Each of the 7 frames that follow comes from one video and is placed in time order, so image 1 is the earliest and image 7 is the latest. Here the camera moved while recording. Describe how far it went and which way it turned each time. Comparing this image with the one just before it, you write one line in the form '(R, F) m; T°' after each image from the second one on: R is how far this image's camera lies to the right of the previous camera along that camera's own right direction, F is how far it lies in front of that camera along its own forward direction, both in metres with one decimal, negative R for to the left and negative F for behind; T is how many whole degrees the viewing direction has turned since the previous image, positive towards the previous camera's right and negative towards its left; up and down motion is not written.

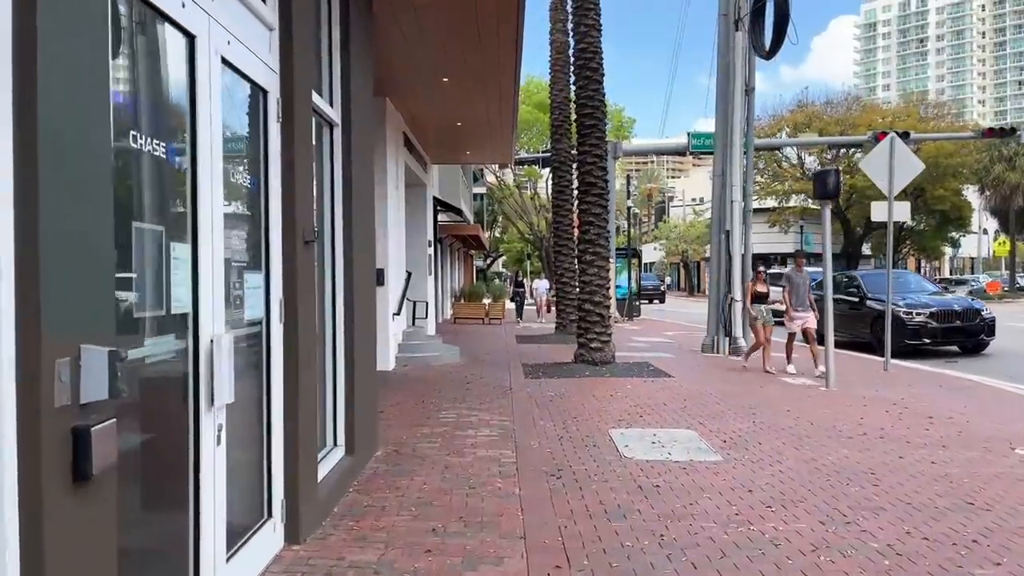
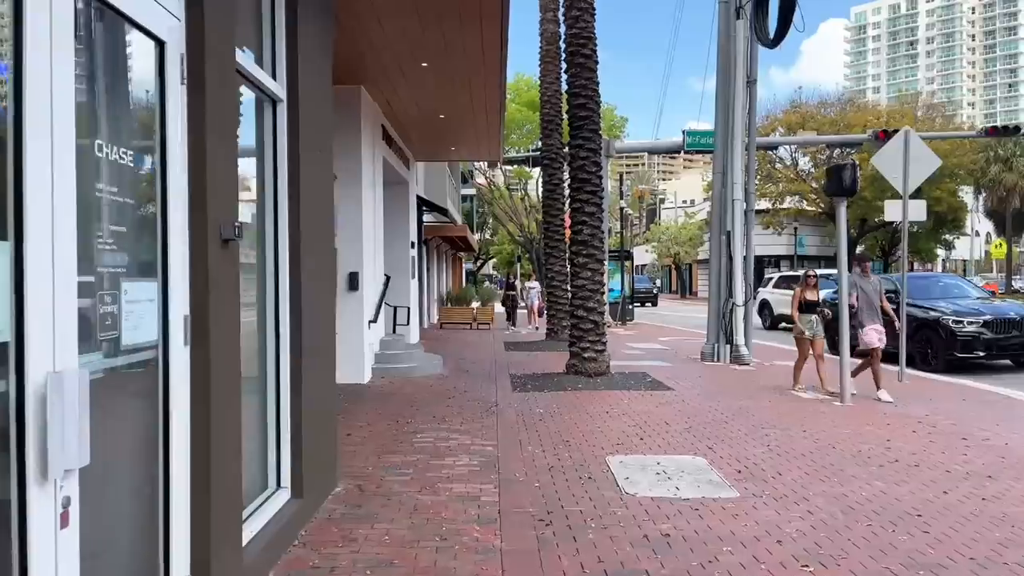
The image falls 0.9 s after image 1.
(+0.1, +1.1) m; +1°
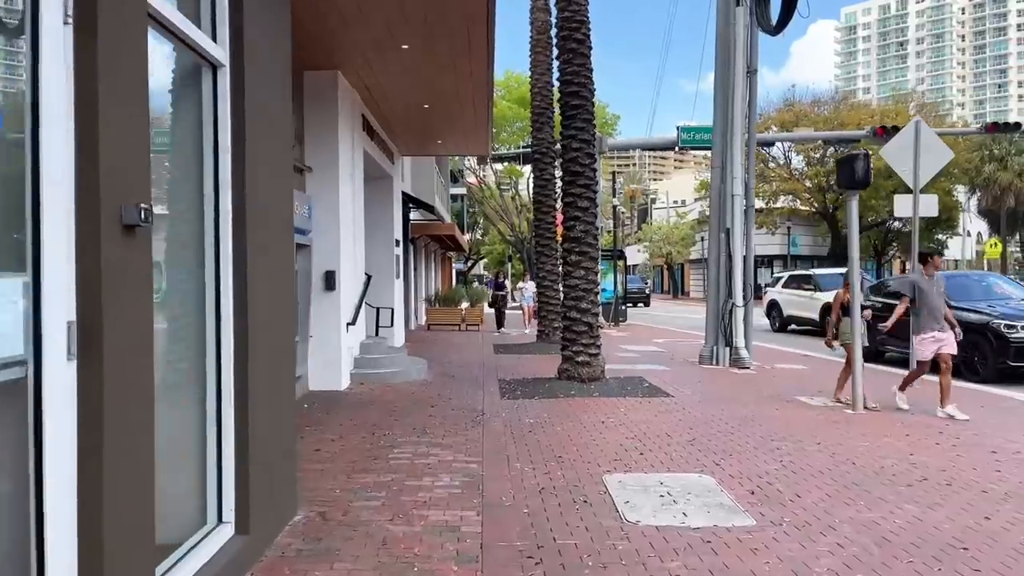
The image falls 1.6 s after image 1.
(0.0, +0.8) m; +1°
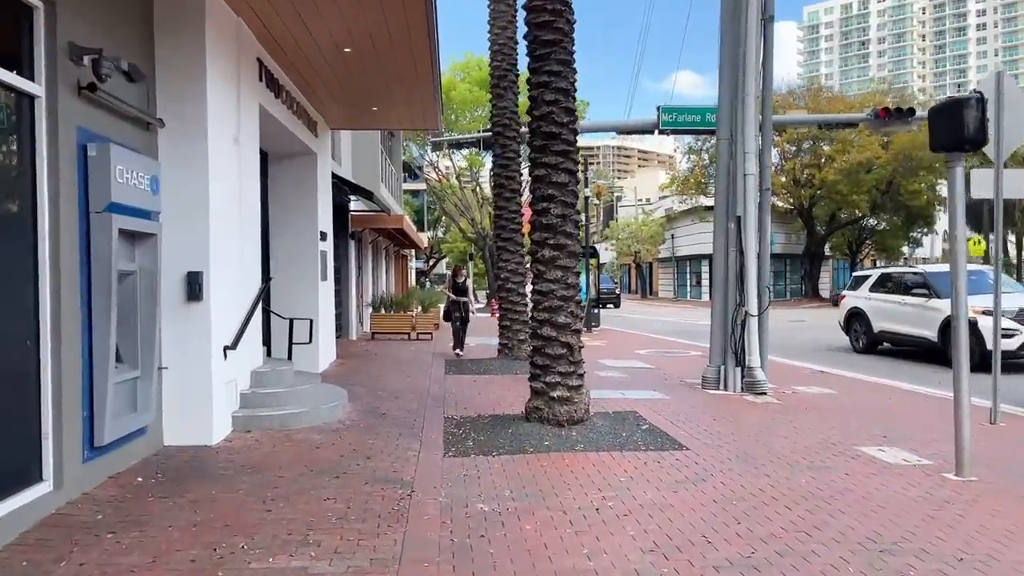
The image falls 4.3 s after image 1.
(+0.2, +3.3) m; +3°
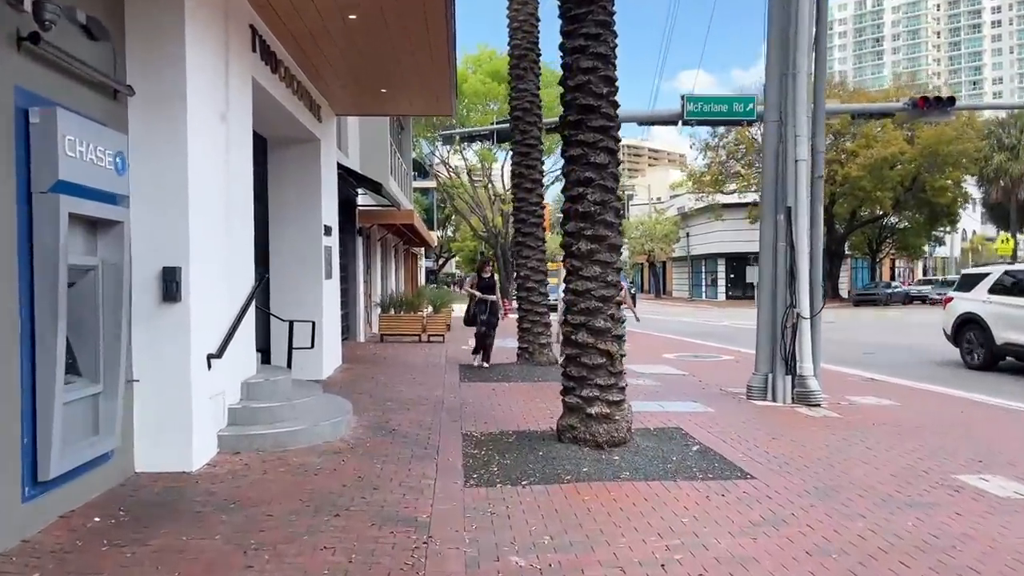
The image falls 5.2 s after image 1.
(-0.2, +1.2) m; -1°
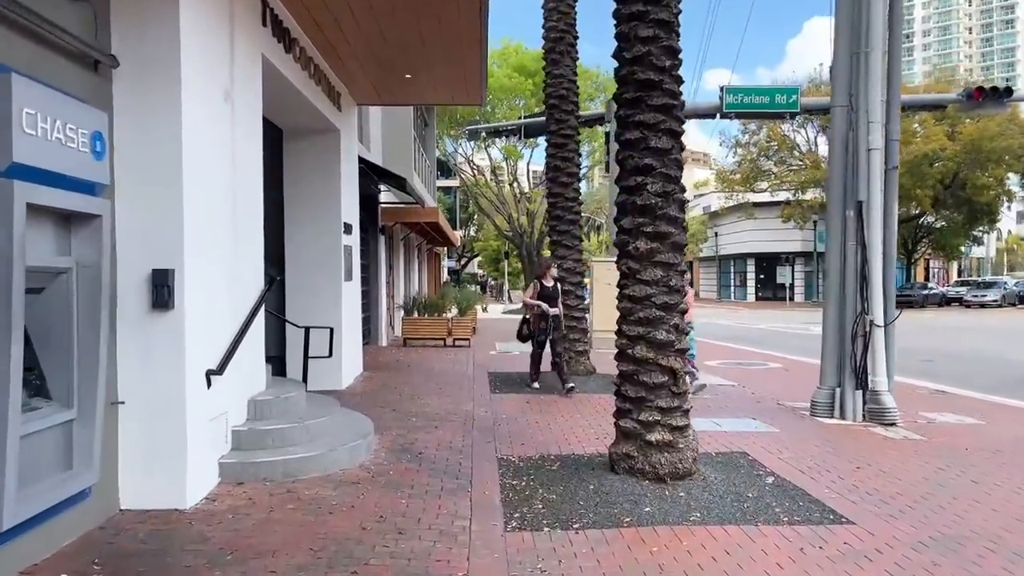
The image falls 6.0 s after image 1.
(-0.2, +1.0) m; -2°
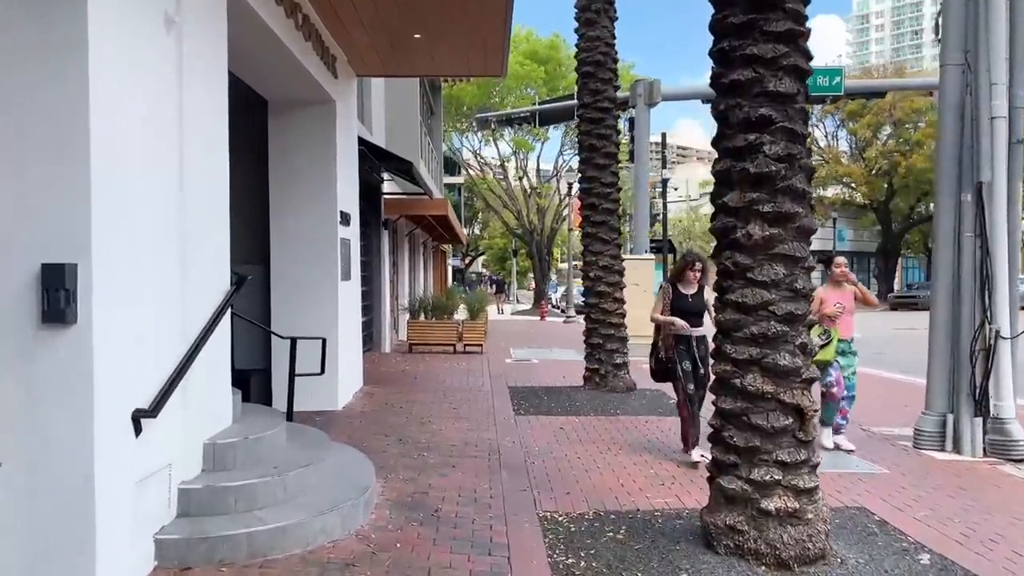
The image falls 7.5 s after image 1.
(-0.3, +1.8) m; 0°
